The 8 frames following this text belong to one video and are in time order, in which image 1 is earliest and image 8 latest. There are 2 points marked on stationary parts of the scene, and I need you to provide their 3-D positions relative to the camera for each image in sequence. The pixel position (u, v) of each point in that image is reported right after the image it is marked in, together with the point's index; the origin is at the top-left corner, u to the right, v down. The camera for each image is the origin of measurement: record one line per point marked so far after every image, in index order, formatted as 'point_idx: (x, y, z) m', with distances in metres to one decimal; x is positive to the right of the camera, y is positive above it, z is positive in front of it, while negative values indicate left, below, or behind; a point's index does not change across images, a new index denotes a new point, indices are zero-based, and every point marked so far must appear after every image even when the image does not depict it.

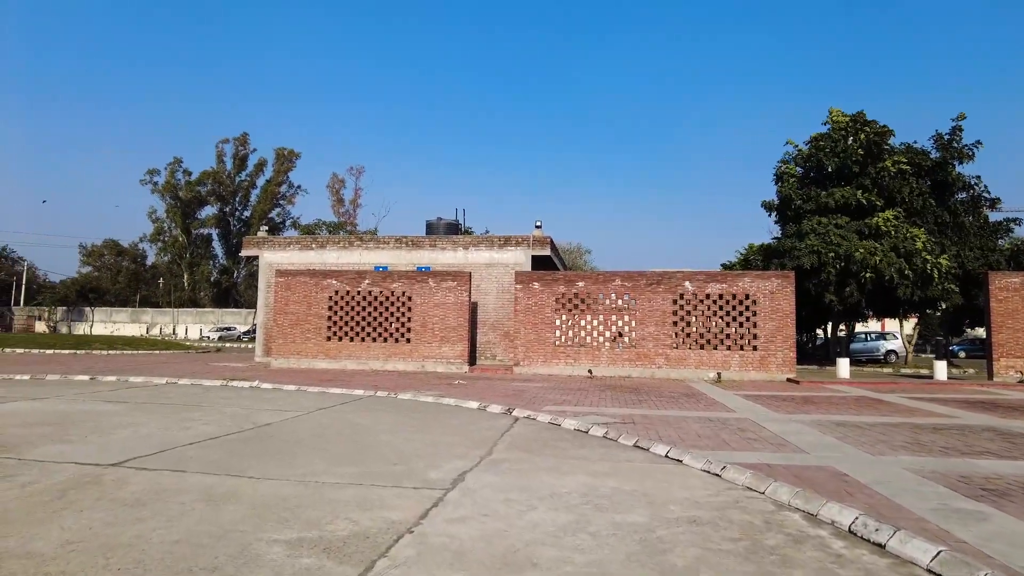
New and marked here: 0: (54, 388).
0: (-9.8, -2.2, +14.1) m
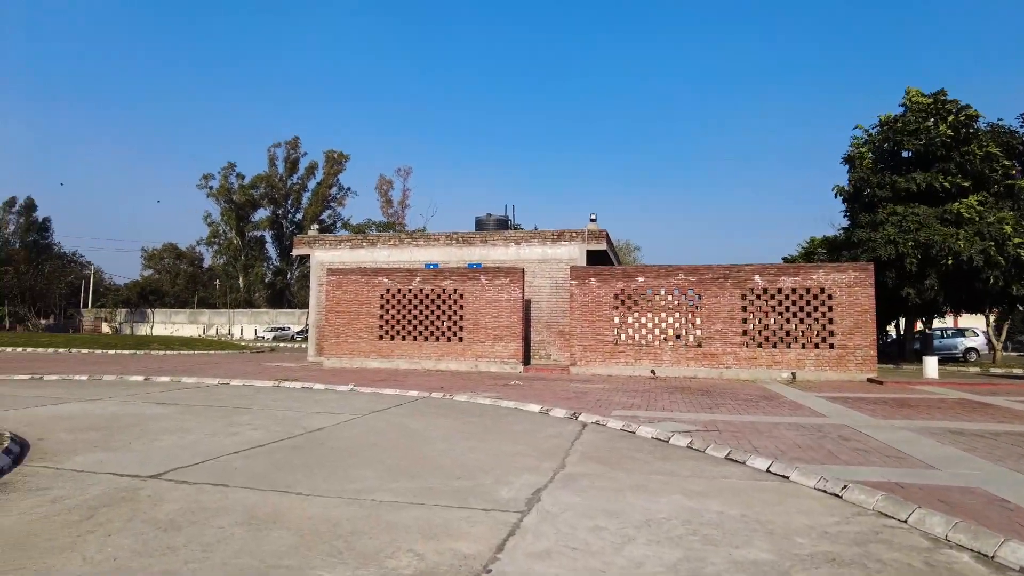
0: (-8.6, -2.2, +14.0) m
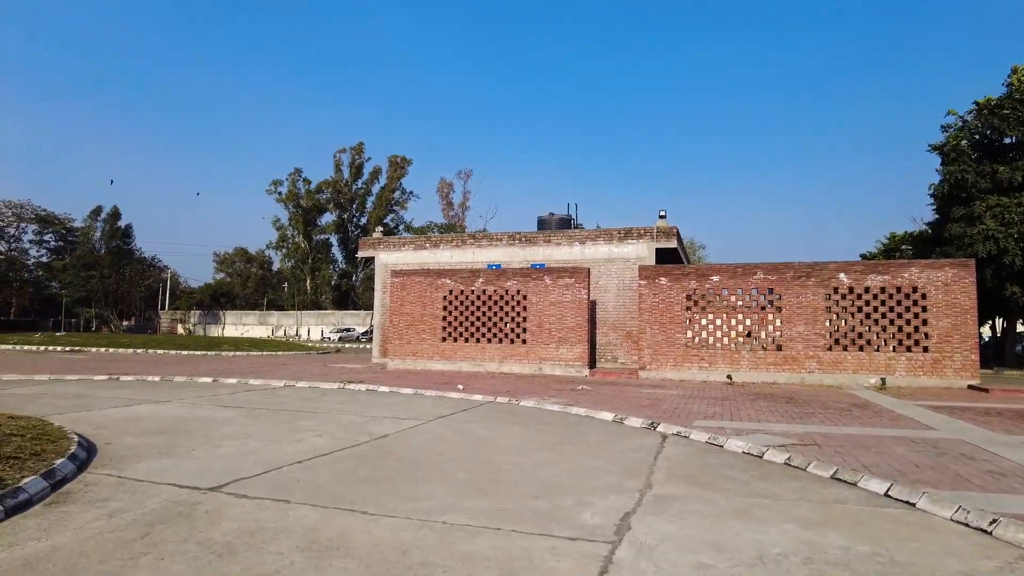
0: (-7.1, -2.2, +14.1) m
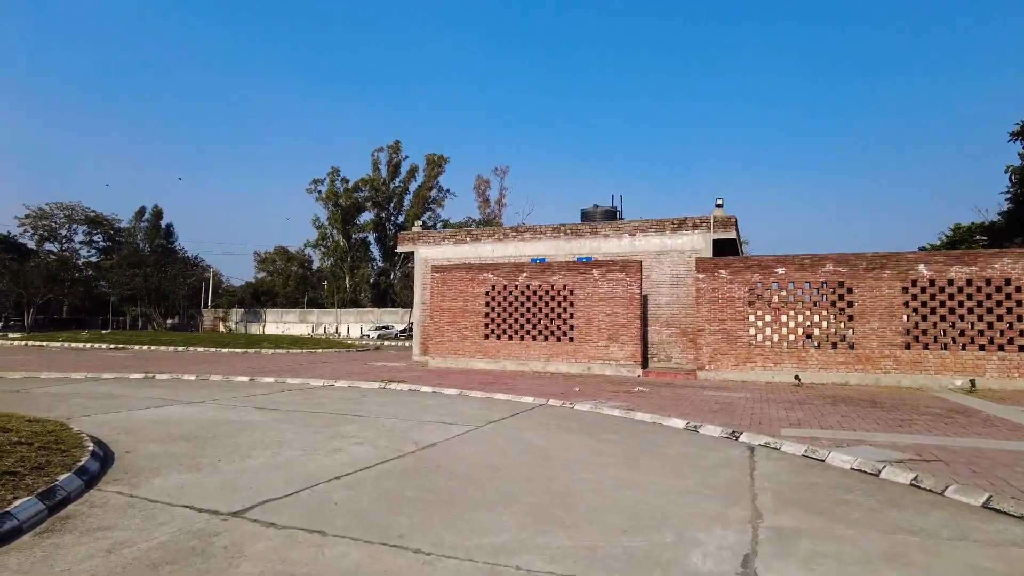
0: (-6.1, -2.1, +13.5) m
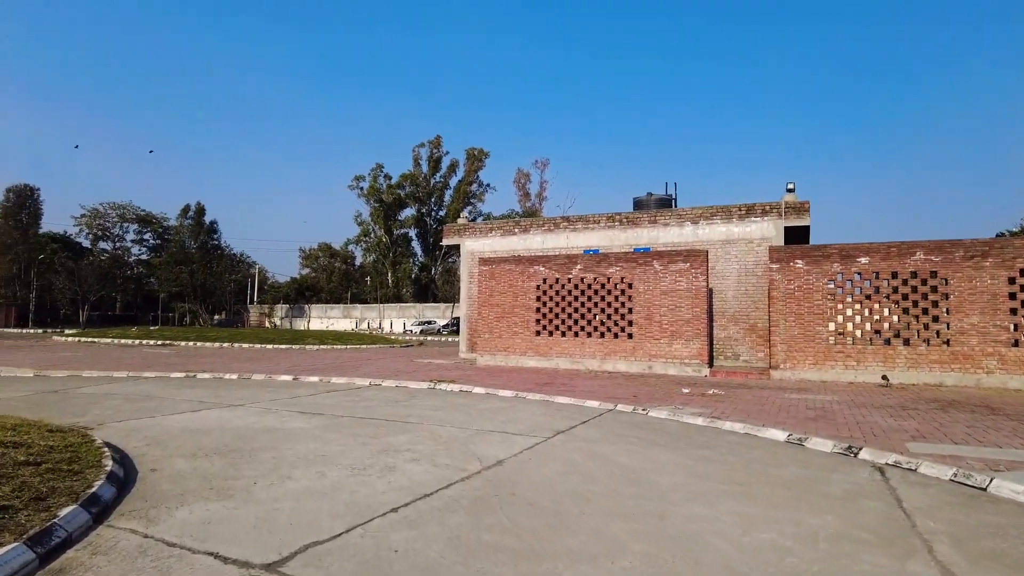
0: (-5.0, -2.0, +12.8) m
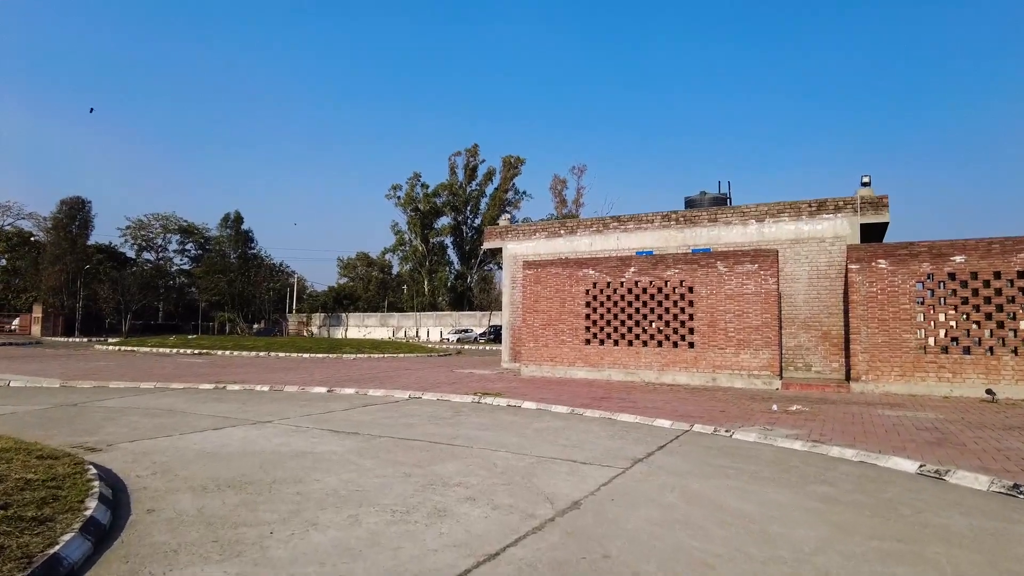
0: (-4.0, -2.1, +11.8) m
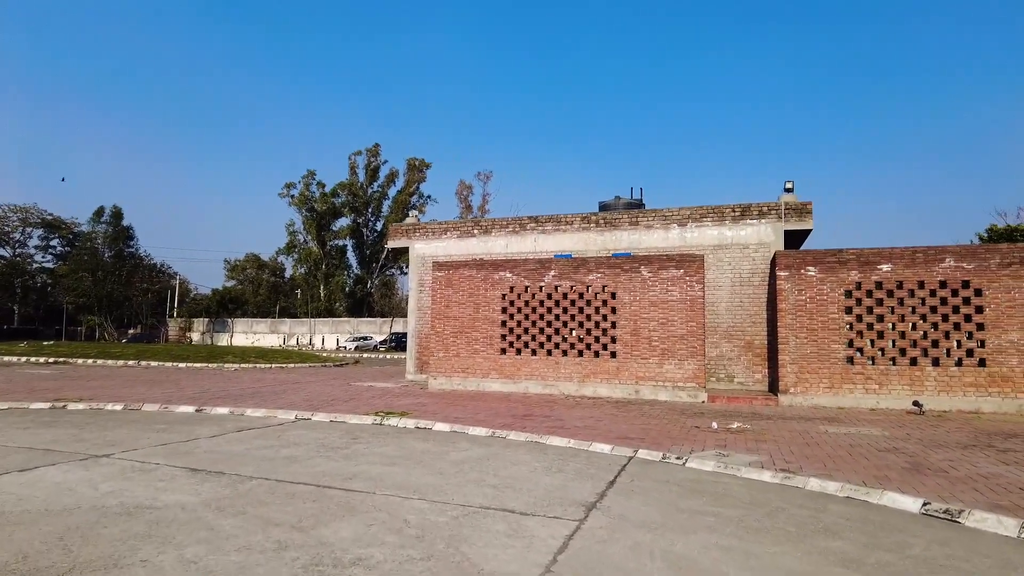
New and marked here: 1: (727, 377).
0: (-5.4, -2.1, +9.5) m
1: (+4.9, -2.0, +14.9) m
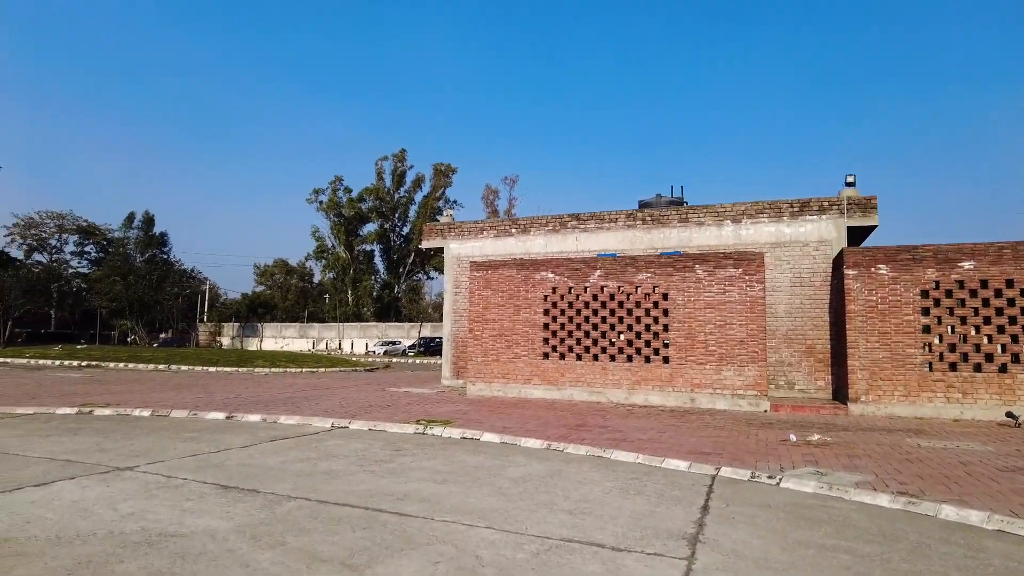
0: (-4.6, -2.0, +8.9) m
1: (+5.8, -2.0, +13.8) m
